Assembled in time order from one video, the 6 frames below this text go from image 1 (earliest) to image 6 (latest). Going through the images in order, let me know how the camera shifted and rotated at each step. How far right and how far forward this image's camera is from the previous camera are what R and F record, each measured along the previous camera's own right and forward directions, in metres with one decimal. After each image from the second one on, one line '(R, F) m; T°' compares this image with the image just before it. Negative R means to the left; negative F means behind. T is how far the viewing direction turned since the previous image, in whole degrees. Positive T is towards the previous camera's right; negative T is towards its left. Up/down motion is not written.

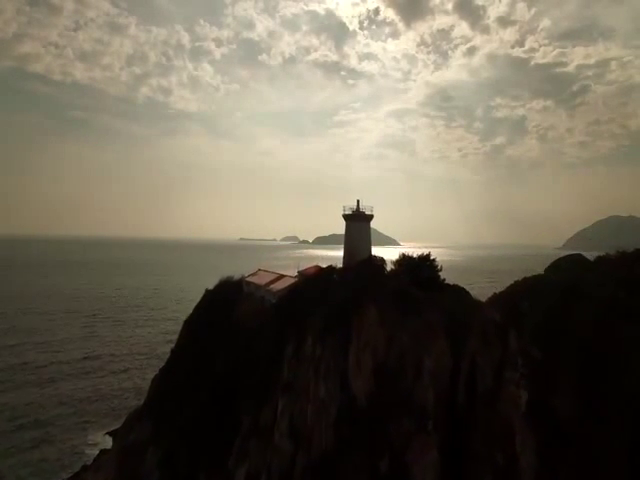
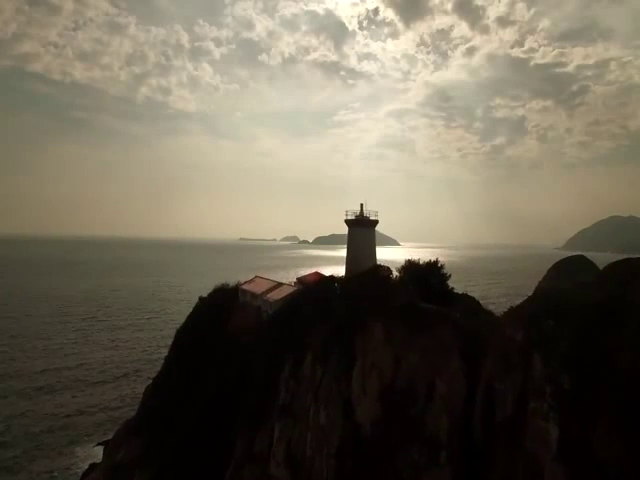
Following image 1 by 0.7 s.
(-0.1, +0.8) m; 0°
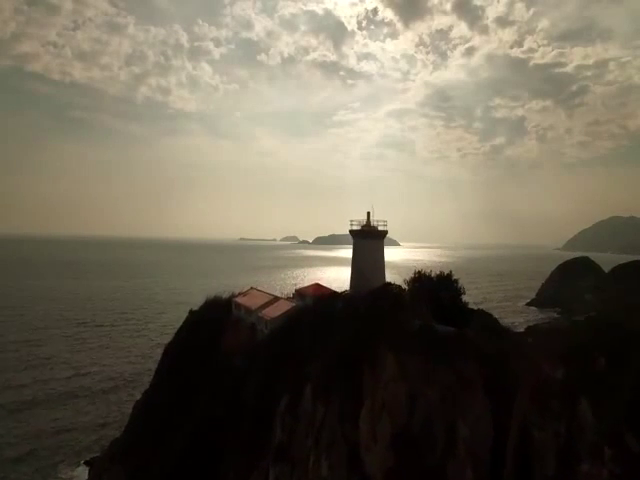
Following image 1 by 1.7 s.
(-0.8, +0.5) m; 0°
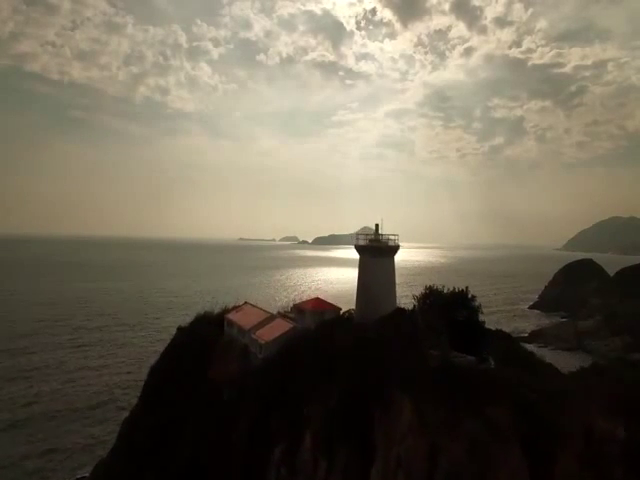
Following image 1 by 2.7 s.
(-1.2, +0.3) m; 0°
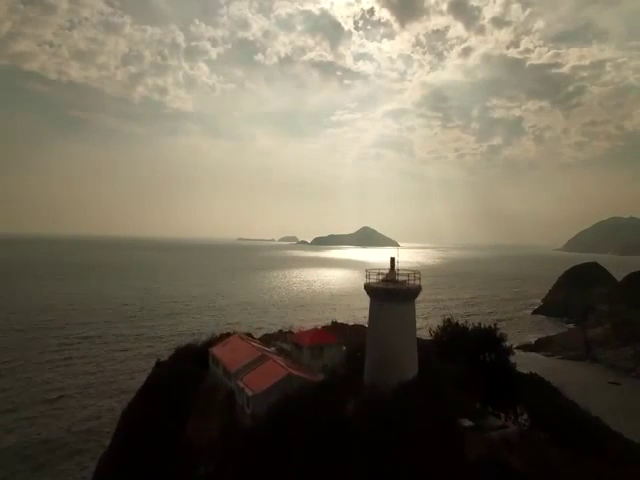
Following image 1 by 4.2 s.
(-0.5, +1.5) m; 0°
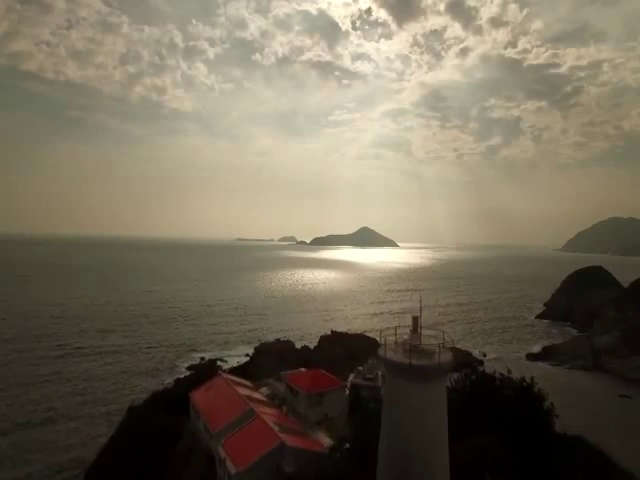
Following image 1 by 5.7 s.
(0.0, +1.7) m; 0°
